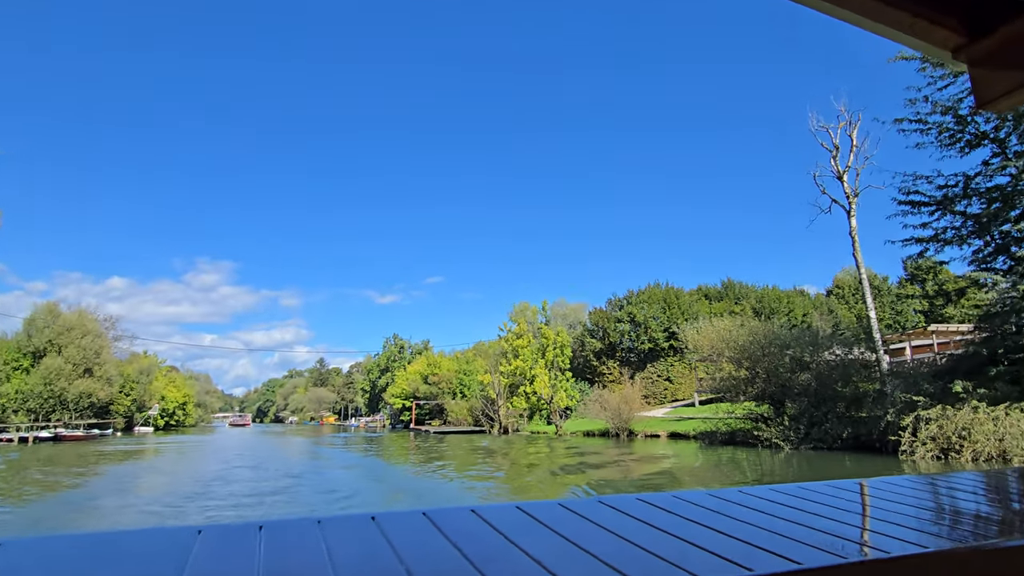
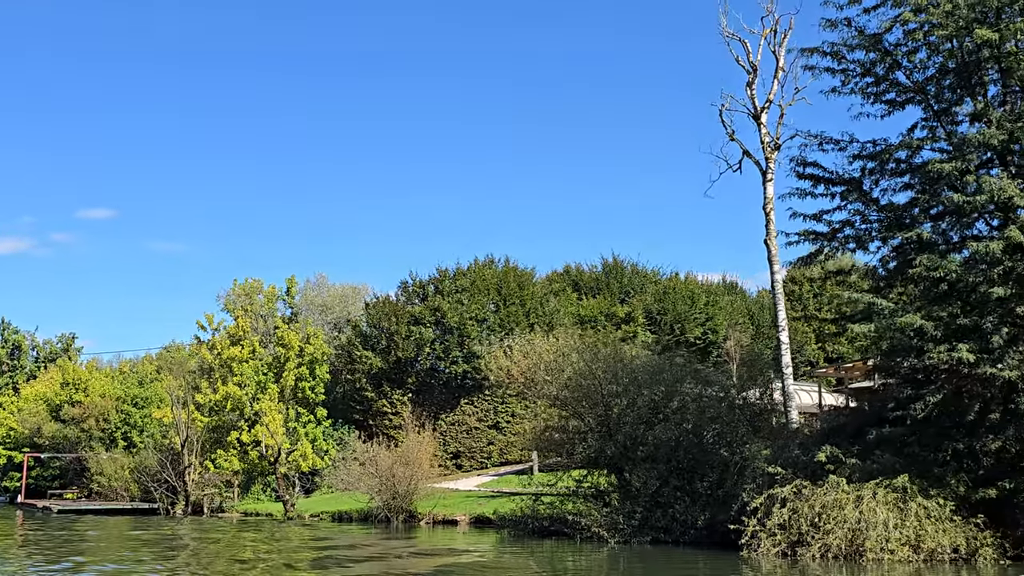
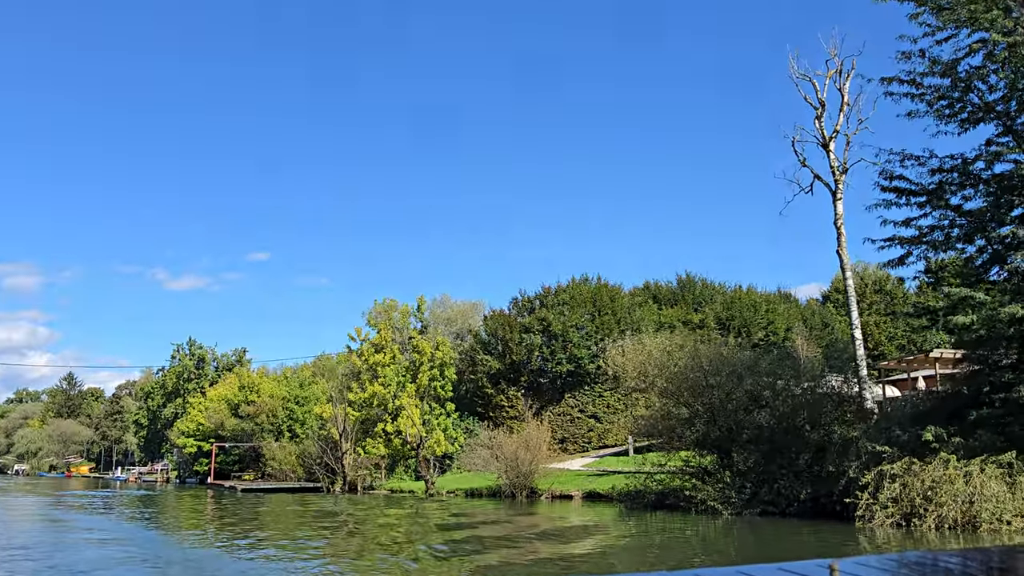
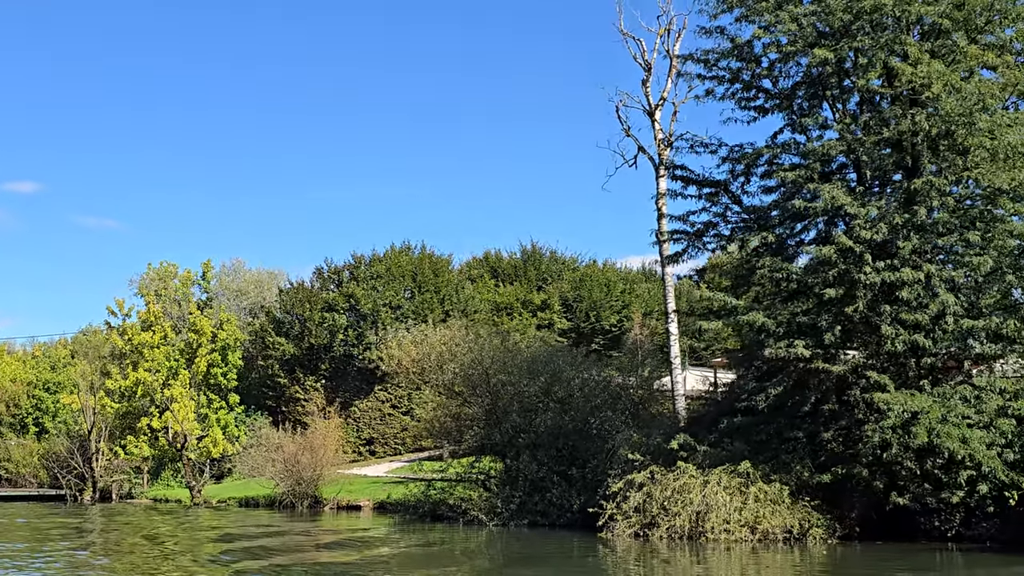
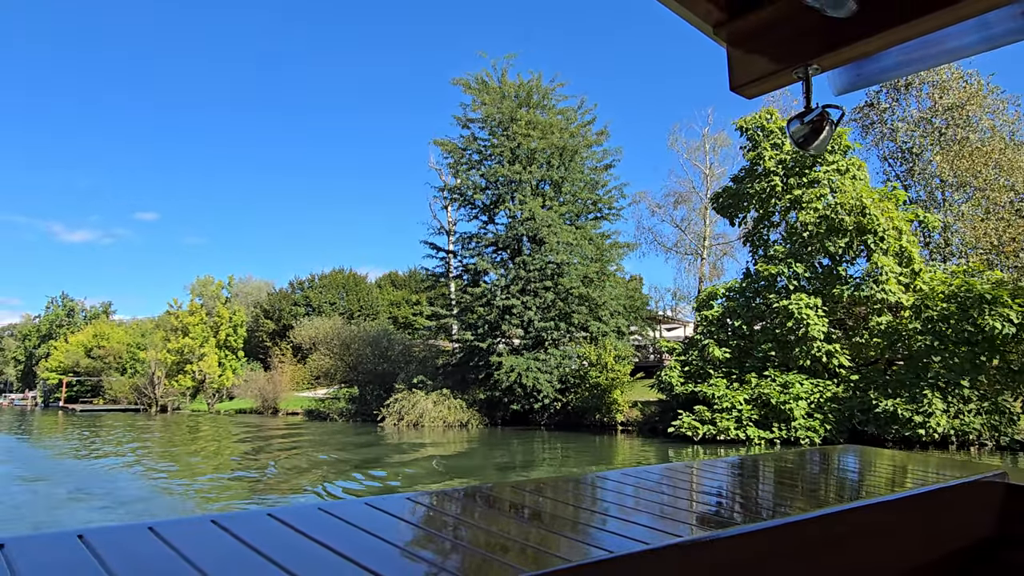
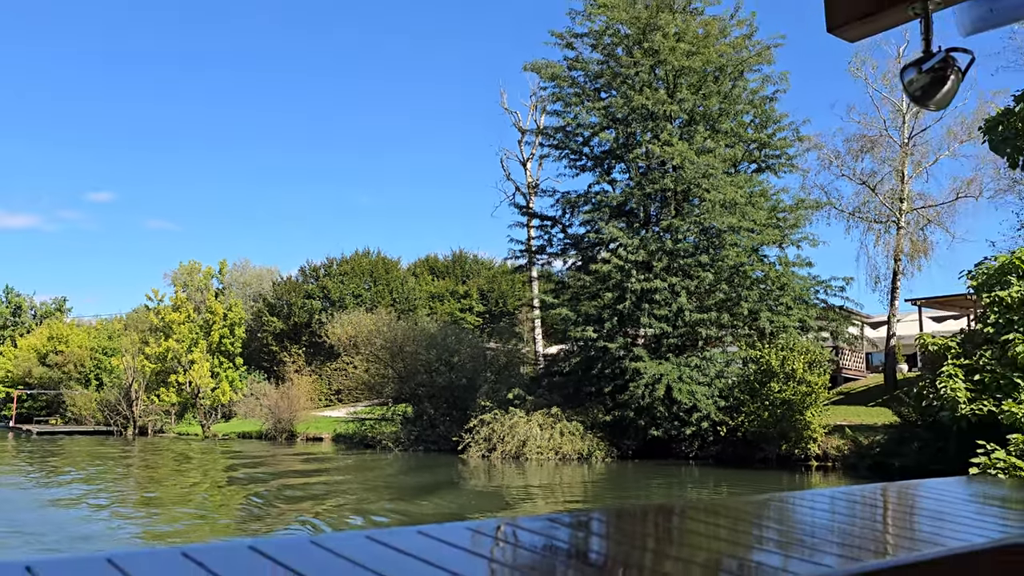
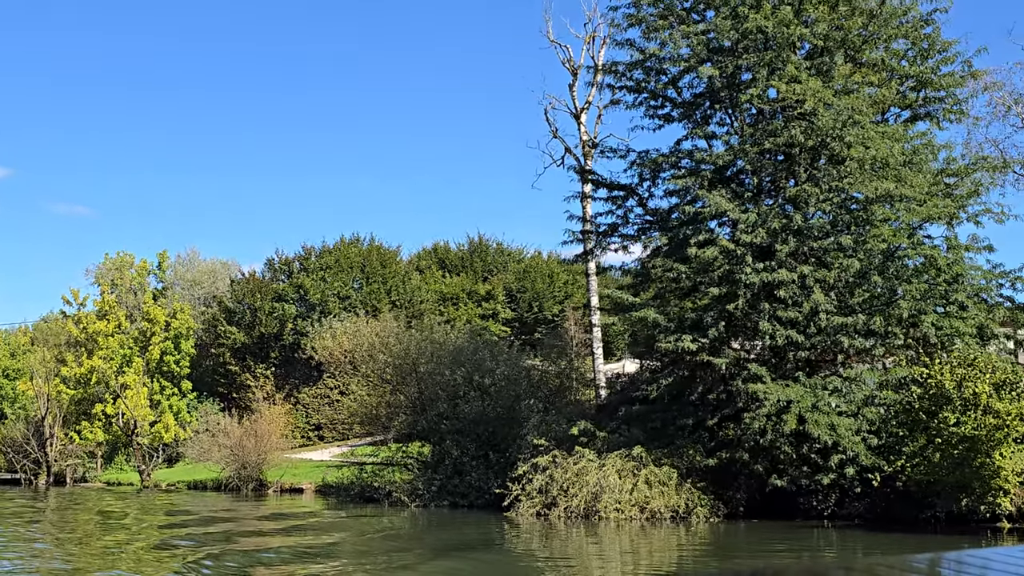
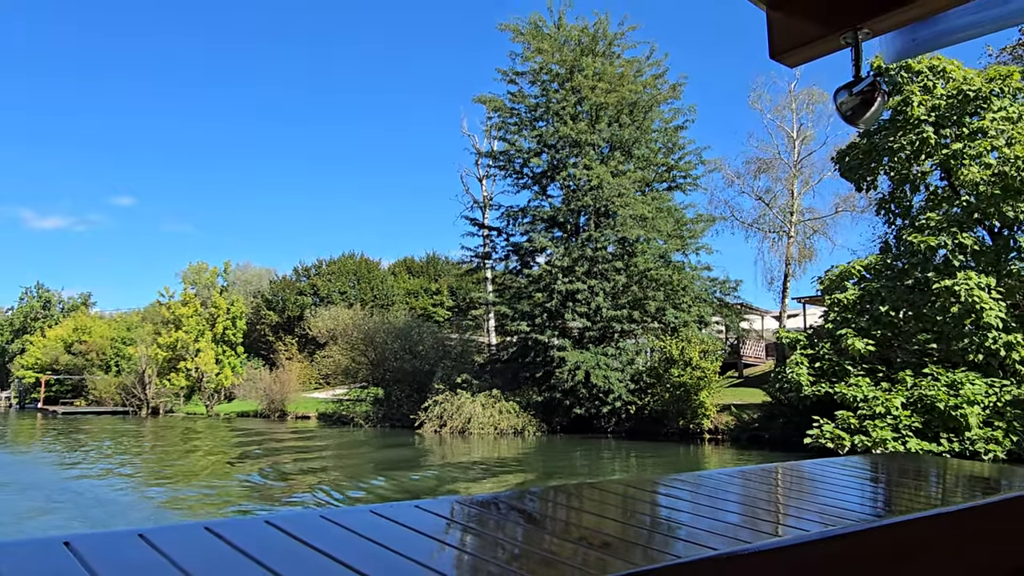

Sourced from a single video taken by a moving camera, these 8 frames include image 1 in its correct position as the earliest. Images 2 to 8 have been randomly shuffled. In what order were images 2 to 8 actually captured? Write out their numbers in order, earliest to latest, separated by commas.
3, 2, 4, 7, 6, 8, 5
